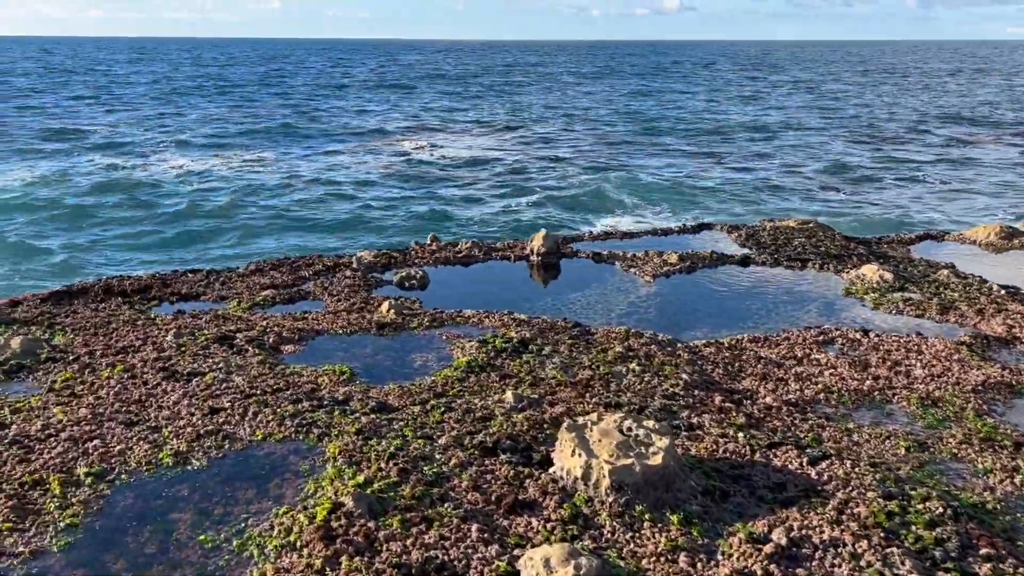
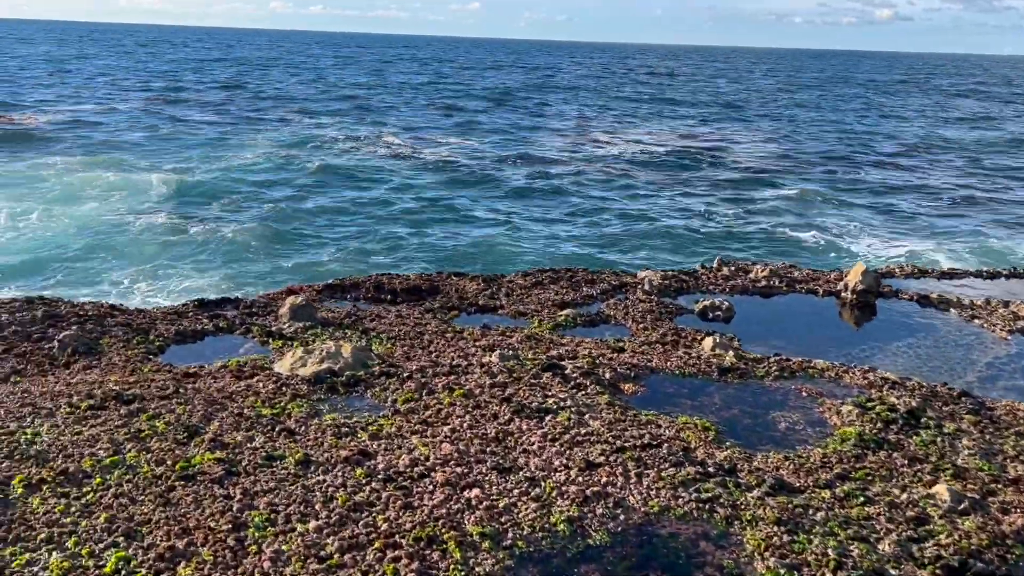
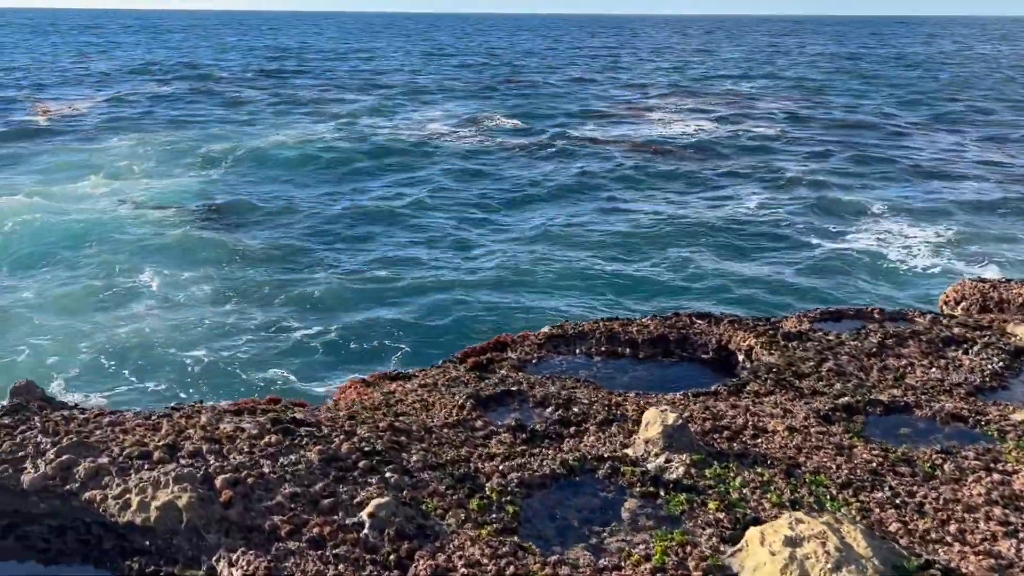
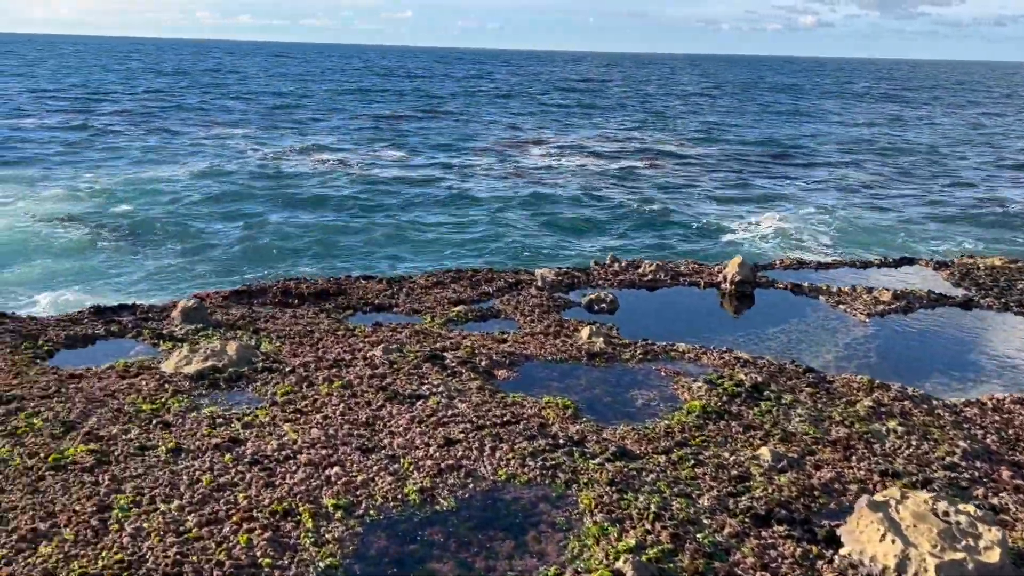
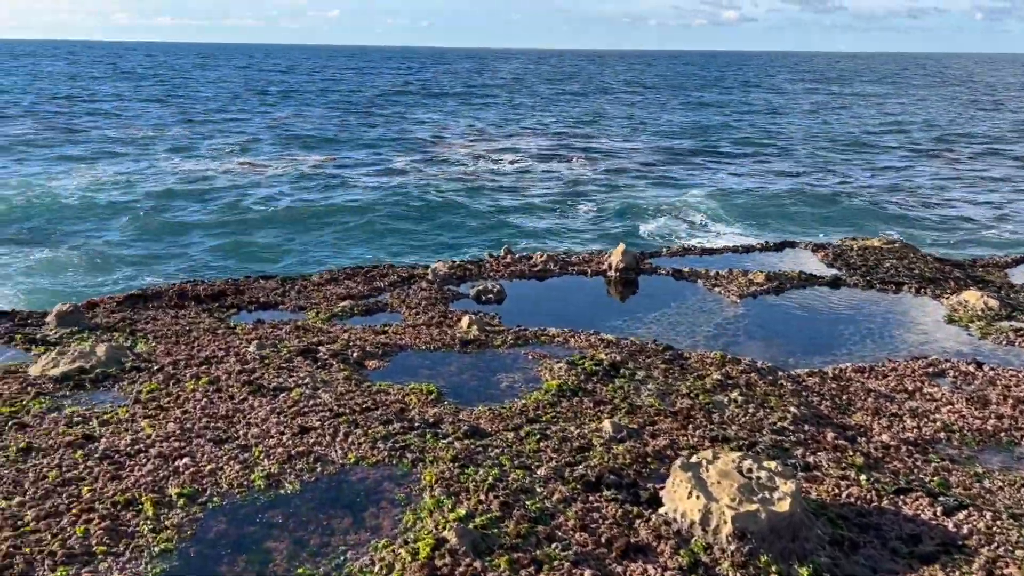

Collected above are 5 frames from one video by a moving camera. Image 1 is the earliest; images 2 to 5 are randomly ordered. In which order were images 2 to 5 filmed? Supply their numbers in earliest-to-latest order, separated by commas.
5, 4, 2, 3
